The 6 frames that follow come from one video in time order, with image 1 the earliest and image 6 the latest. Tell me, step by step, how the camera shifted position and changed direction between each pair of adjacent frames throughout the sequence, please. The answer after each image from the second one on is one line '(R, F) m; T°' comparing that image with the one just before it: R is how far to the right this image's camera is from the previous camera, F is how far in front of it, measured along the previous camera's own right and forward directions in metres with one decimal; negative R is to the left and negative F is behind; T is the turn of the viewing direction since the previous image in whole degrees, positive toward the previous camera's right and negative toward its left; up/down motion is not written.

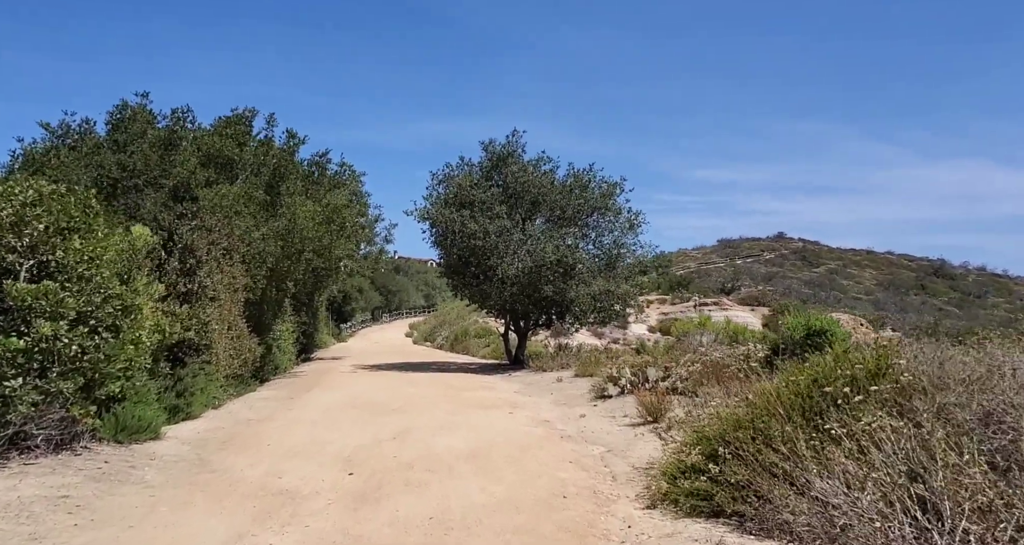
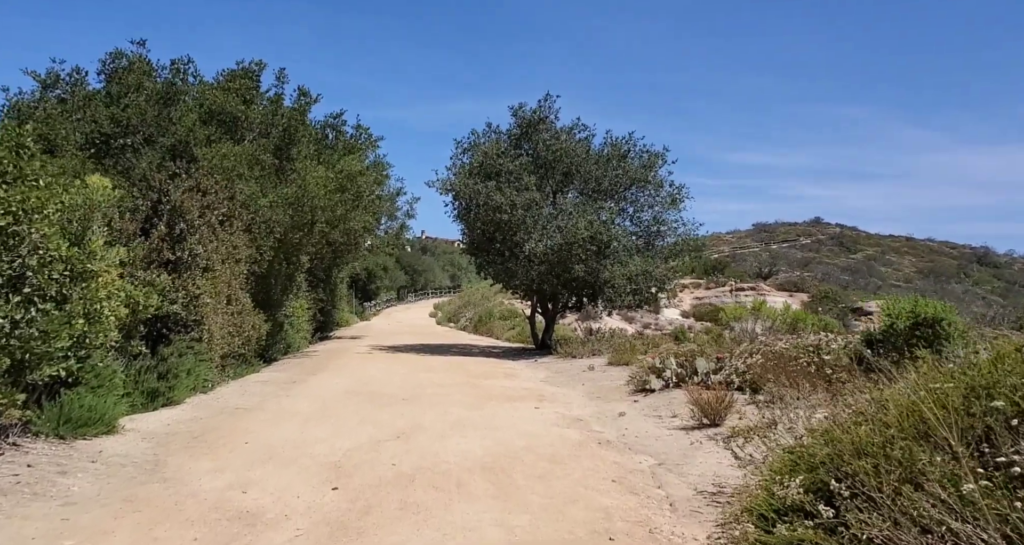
(0.0, +1.8) m; -2°
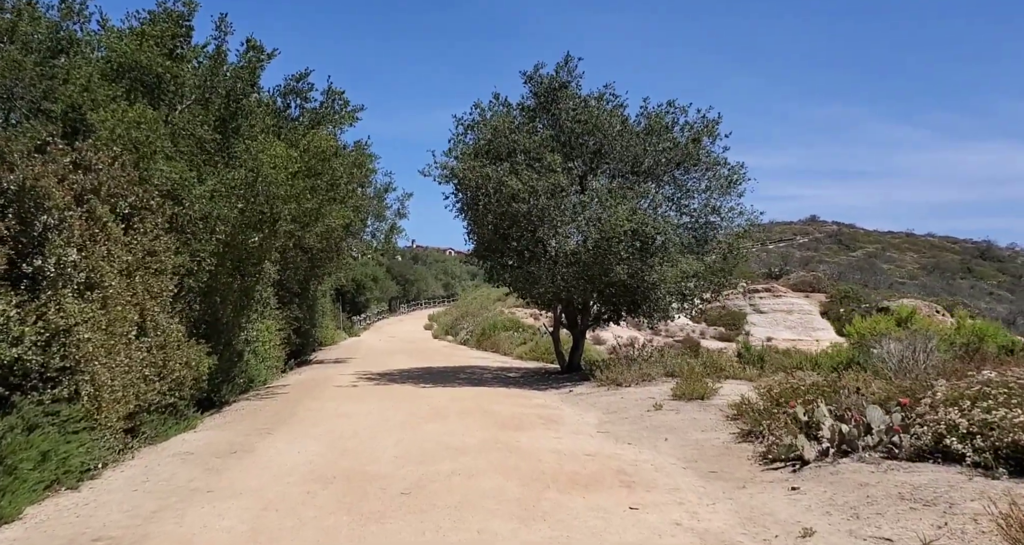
(-0.7, +4.7) m; +1°
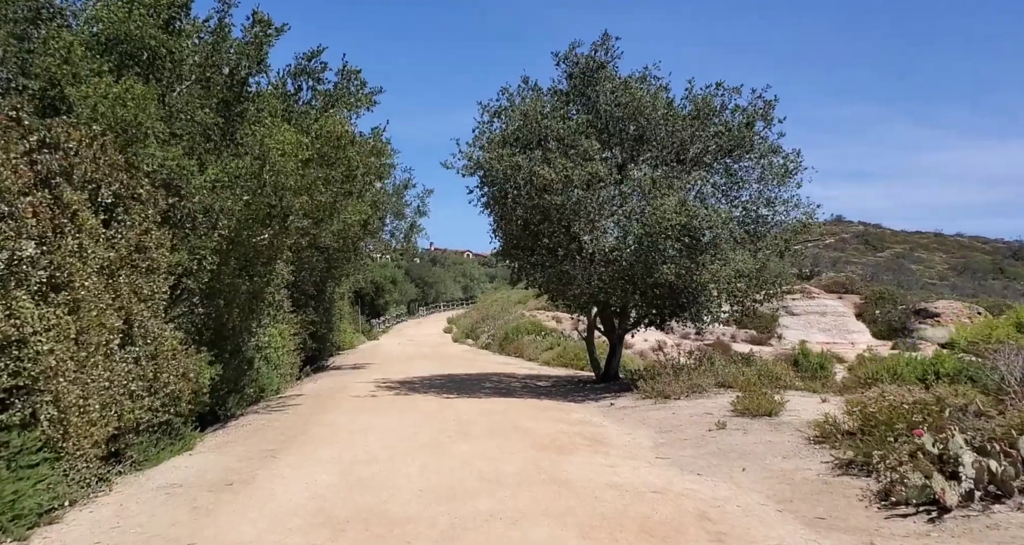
(-0.3, +1.5) m; -1°
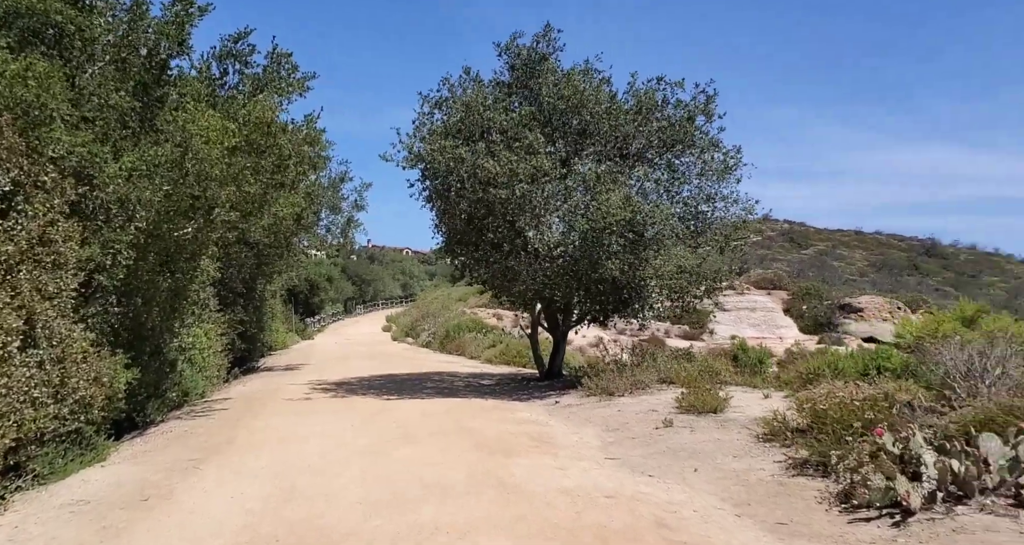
(-0.1, +0.4) m; +5°
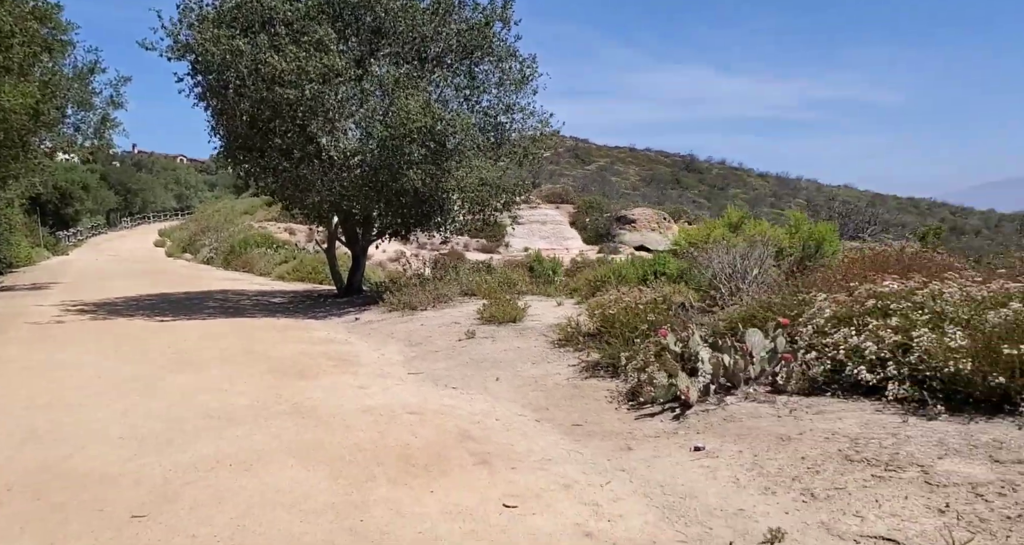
(0.0, +0.4) m; +16°
